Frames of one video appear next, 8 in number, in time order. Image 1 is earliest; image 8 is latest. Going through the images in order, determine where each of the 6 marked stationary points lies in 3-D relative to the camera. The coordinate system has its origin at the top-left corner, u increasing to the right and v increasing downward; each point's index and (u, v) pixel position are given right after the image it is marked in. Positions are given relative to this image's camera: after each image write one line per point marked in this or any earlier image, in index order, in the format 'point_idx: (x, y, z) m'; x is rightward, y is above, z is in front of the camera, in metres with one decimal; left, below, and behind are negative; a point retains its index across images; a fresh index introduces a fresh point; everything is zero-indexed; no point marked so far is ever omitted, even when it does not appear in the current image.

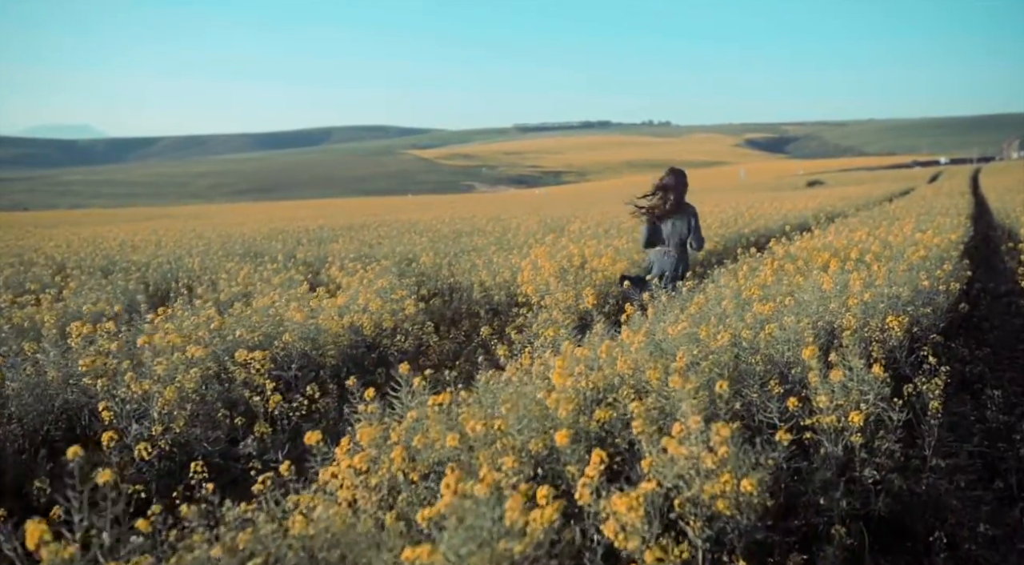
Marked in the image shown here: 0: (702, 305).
0: (+1.5, -0.2, +5.9) m
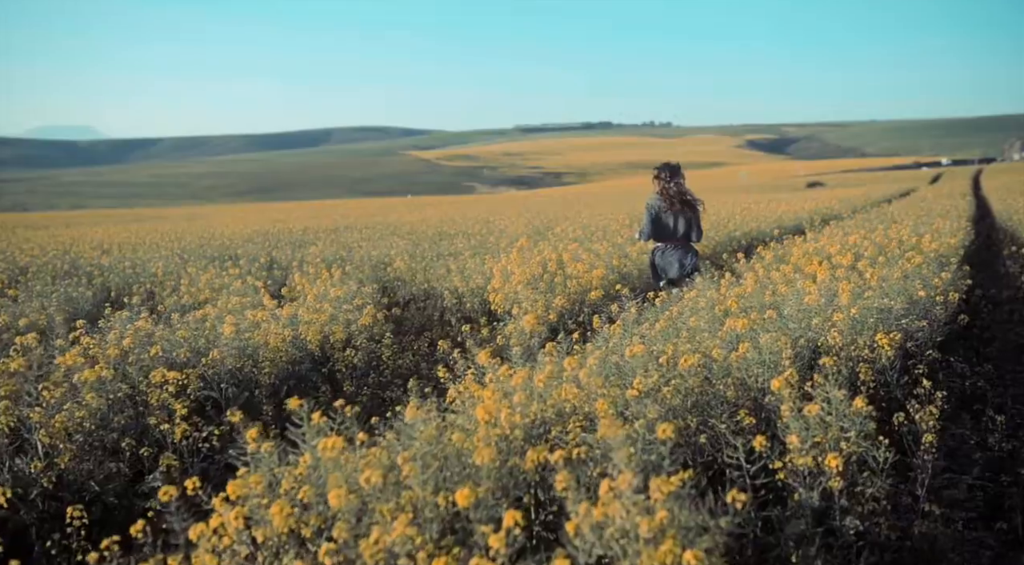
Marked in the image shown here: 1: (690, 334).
0: (+1.2, -0.3, +5.4) m
1: (+1.1, -0.3, +4.7) m
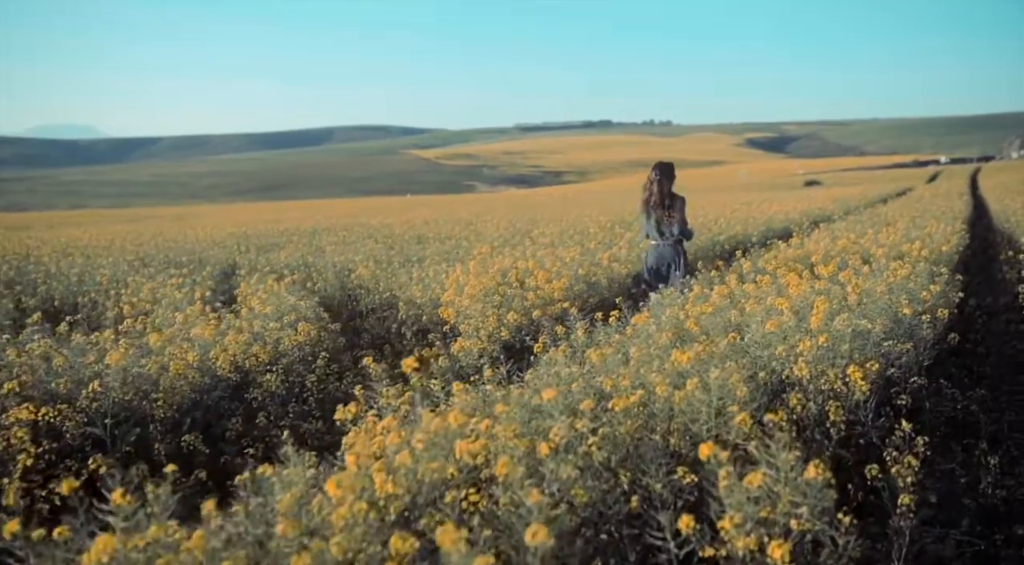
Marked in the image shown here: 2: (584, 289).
0: (+0.7, -0.4, +4.7) m
1: (+0.6, -0.5, +4.1) m
2: (+0.8, -0.1, +8.1) m
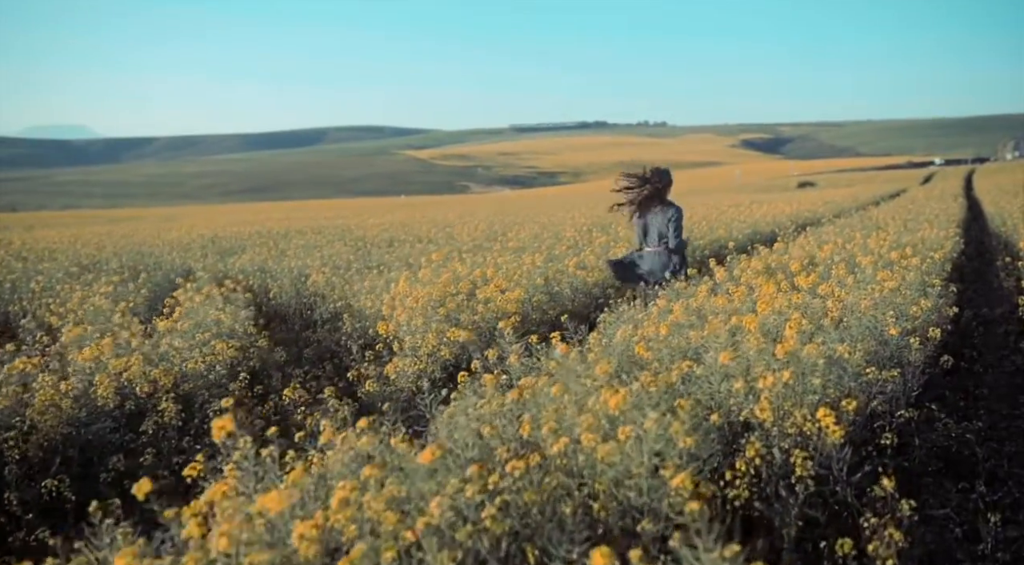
0: (+0.3, -0.5, +4.0) m
1: (+0.2, -0.6, +3.4) m
2: (+0.3, -0.2, +7.4) m
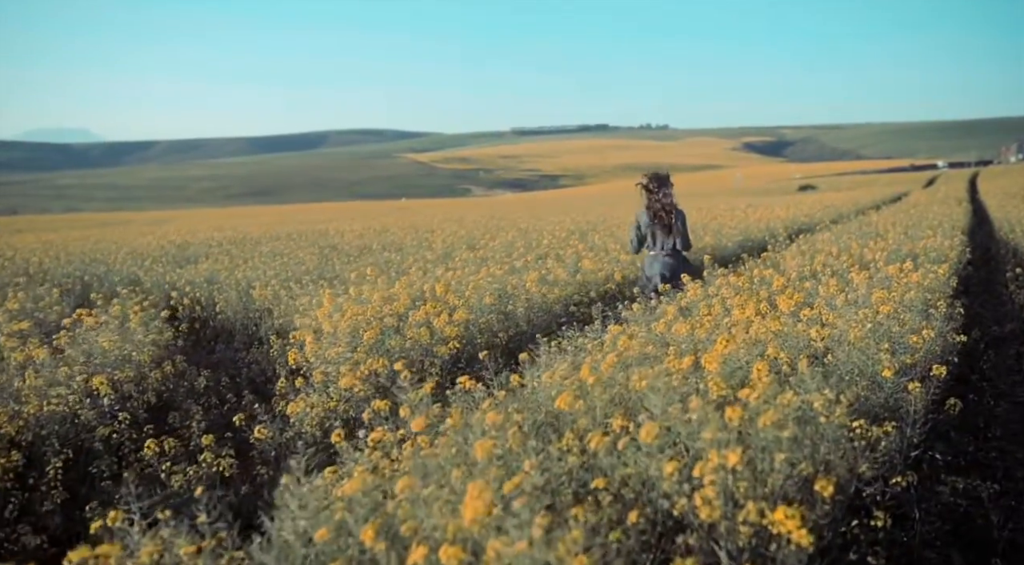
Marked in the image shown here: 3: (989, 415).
0: (-0.2, -0.6, +3.1) m
1: (-0.3, -0.7, +2.5) m
2: (-0.2, -0.3, +6.5) m
3: (+3.6, -1.0, +5.8) m
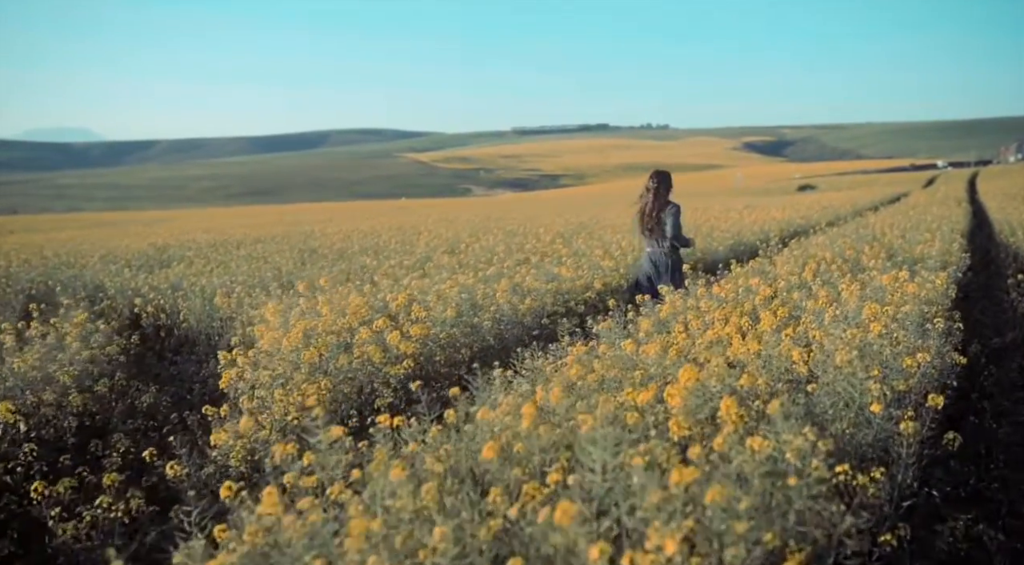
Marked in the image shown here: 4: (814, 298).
0: (-0.5, -0.7, +2.7) m
1: (-0.5, -0.8, +2.0) m
2: (-0.5, -0.4, +6.0) m
3: (+3.3, -1.1, +5.3) m
4: (+2.4, -0.1, +6.0) m
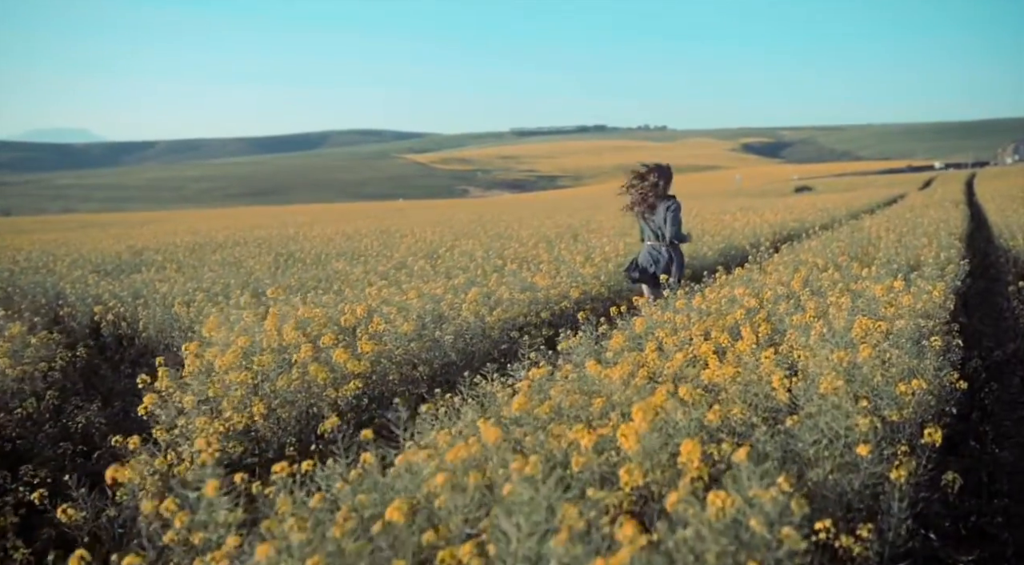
0: (-0.8, -0.8, +2.2) m
1: (-0.8, -0.9, +1.6) m
2: (-0.7, -0.5, +5.5) m
3: (+3.1, -1.2, +4.8) m
4: (+2.1, -0.2, +5.5) m
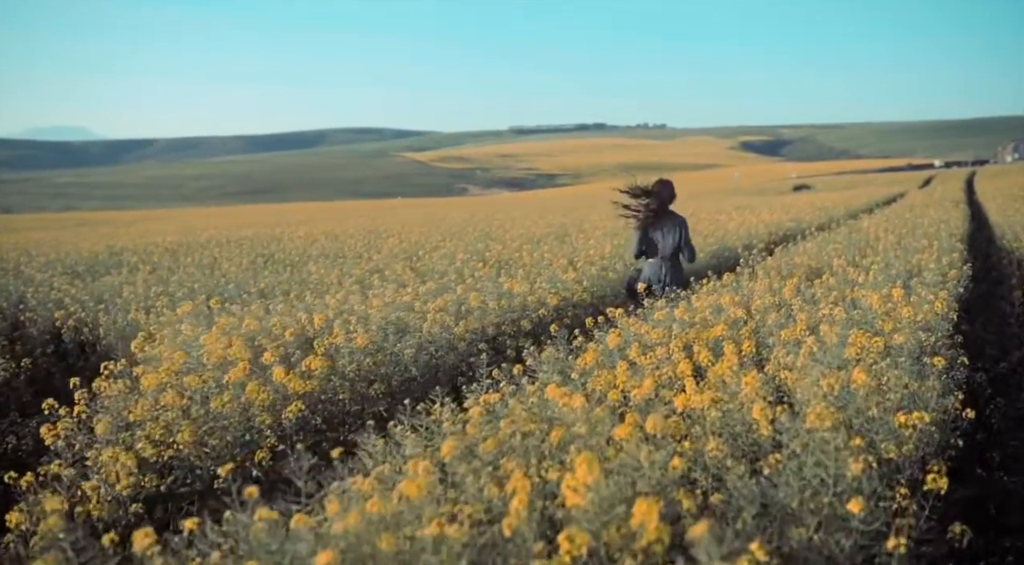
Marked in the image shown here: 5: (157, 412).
0: (-1.0, -0.9, +1.7) m
1: (-1.1, -1.0, +1.1) m
2: (-1.0, -0.6, +5.1) m
3: (+2.8, -1.2, +4.4) m
4: (+1.9, -0.3, +5.1) m
5: (-1.9, -0.7, +4.2) m
